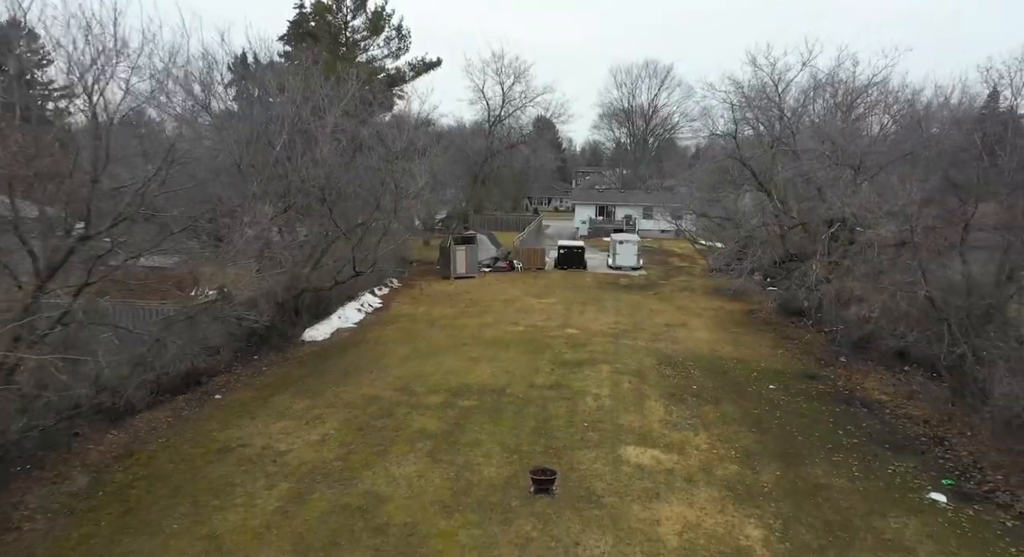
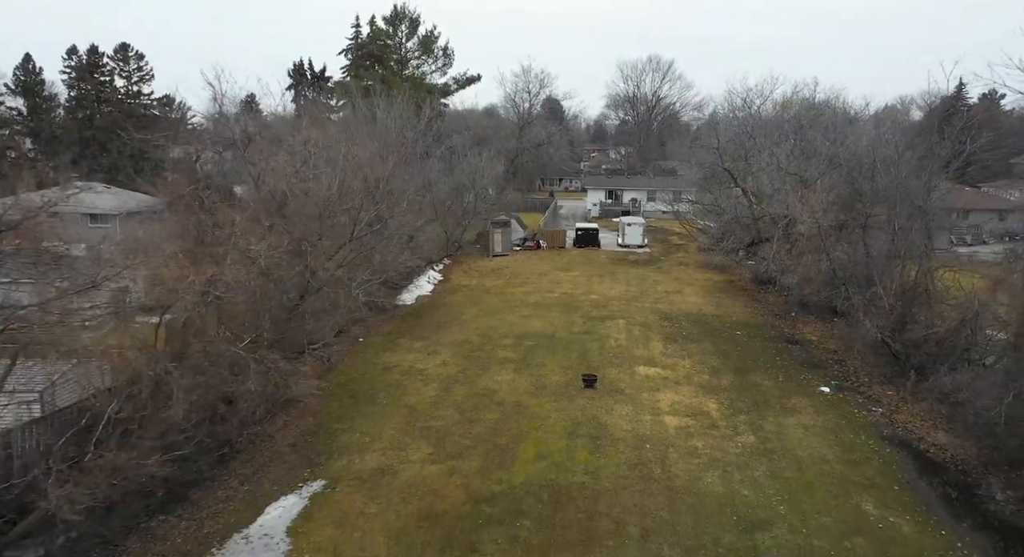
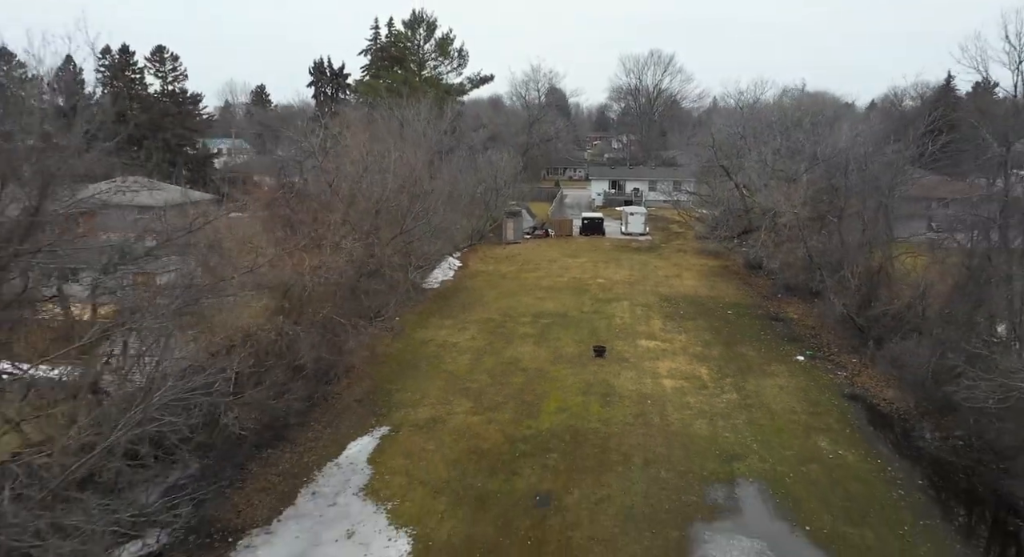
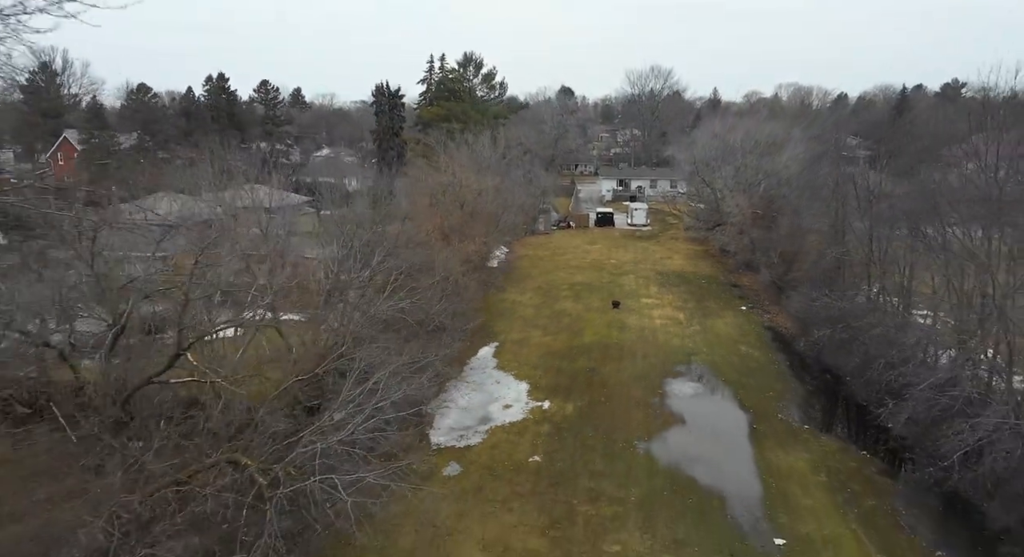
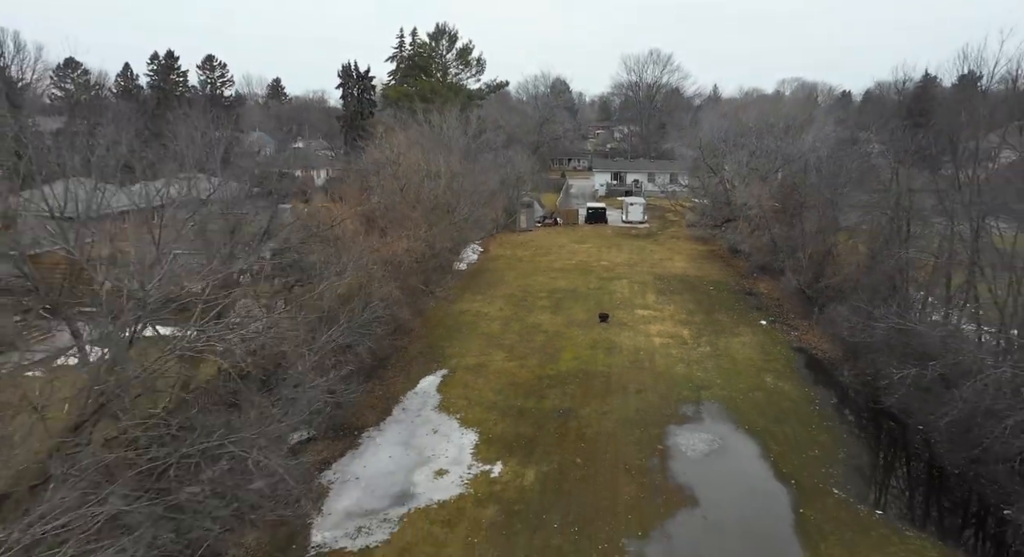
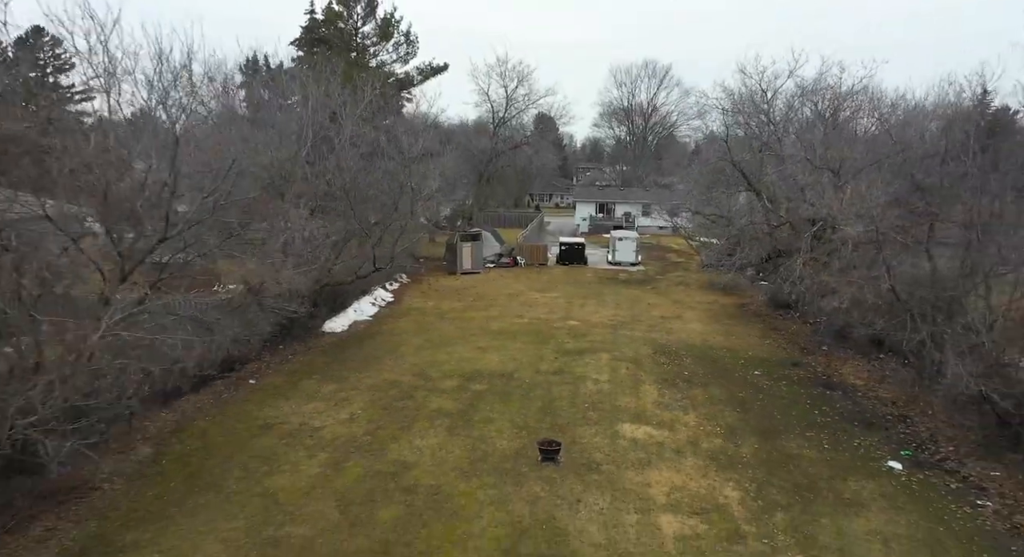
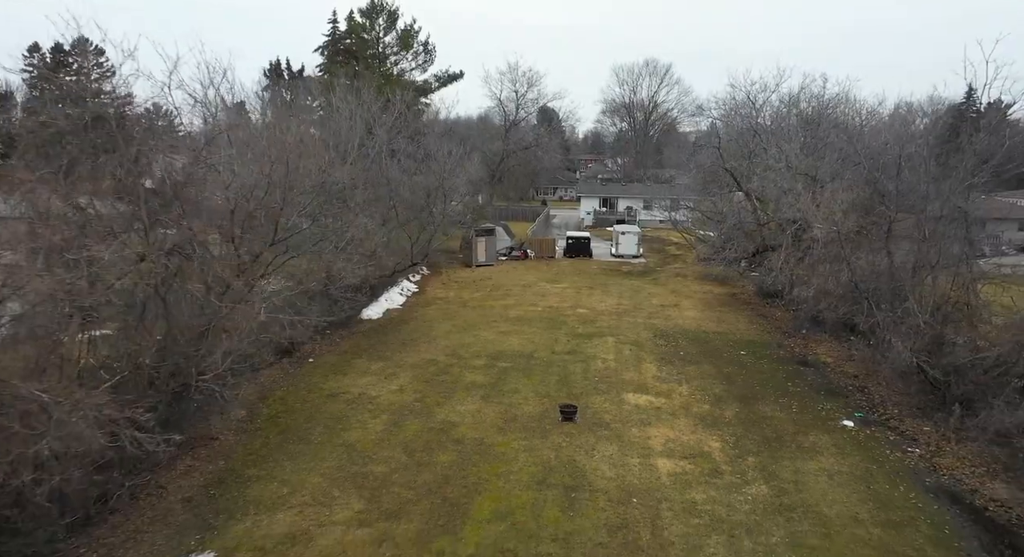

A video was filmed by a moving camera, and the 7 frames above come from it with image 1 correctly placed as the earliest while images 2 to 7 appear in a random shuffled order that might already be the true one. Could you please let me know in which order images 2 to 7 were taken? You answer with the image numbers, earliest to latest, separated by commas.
6, 7, 2, 3, 5, 4
